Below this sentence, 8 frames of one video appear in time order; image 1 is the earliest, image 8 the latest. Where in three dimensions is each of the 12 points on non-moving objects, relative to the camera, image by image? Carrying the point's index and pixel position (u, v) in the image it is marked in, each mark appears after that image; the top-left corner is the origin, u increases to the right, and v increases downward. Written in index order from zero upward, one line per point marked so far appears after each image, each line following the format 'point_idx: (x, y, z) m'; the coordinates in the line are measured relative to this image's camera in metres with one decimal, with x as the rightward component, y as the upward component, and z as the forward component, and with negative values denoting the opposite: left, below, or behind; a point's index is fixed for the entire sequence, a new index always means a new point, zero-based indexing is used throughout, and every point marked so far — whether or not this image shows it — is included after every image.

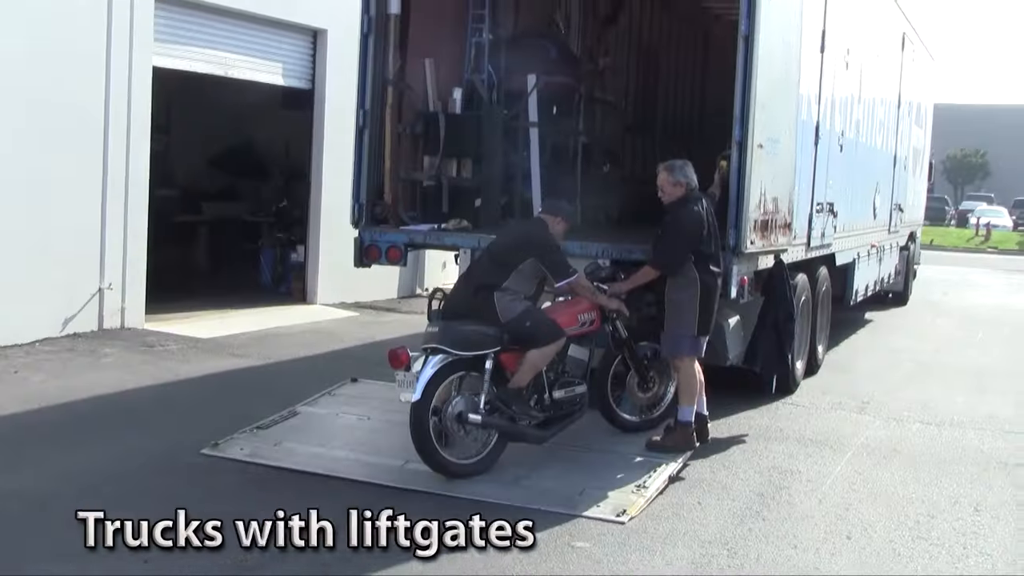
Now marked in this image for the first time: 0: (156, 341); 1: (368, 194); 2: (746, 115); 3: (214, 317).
0: (-3.0, -0.5, +9.2) m
1: (-0.9, +0.6, +7.1) m
2: (+1.3, +1.0, +6.1) m
3: (-3.0, -0.3, +10.9) m
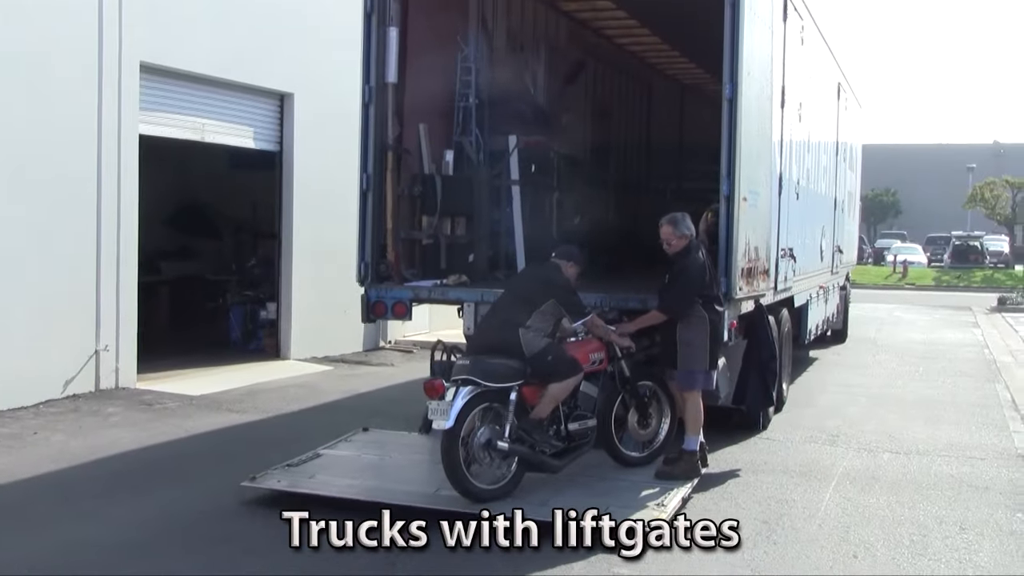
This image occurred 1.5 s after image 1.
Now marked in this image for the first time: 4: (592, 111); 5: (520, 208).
0: (-3.1, -1.0, +9.4) m
1: (-1.0, +0.2, +7.5) m
2: (+1.4, +0.7, +6.7) m
3: (-3.2, -0.9, +11.1) m
4: (+0.9, +1.9, +11.8) m
5: (0.0, +0.6, +8.6) m
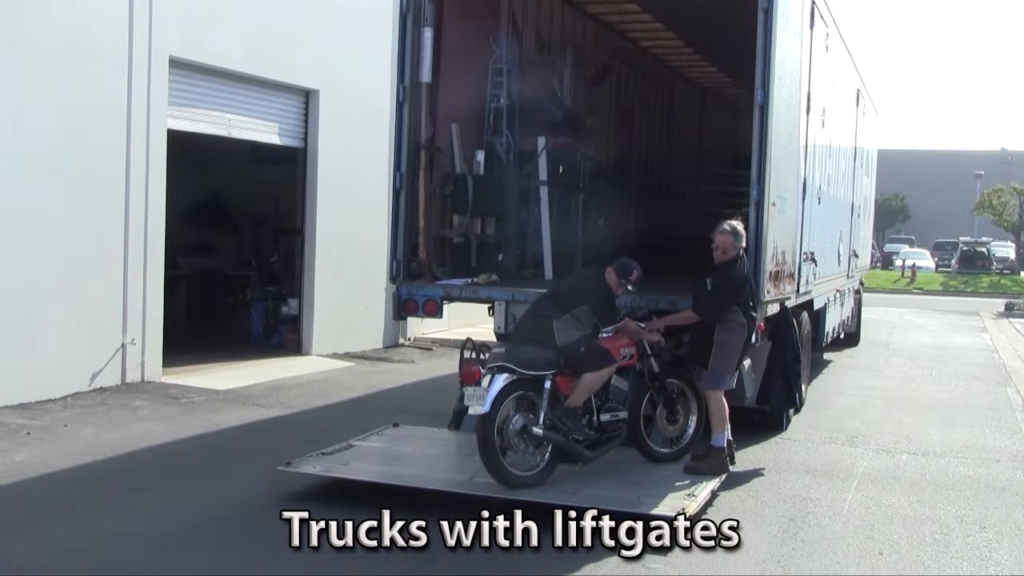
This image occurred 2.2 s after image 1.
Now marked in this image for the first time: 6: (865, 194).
0: (-2.9, -0.9, +9.5) m
1: (-0.8, +0.3, +7.6) m
2: (+1.6, +0.7, +6.8) m
3: (-3.0, -0.8, +11.3) m
4: (+1.1, +1.9, +11.9) m
5: (+0.3, +0.6, +8.7) m
6: (+5.2, +1.4, +16.0) m
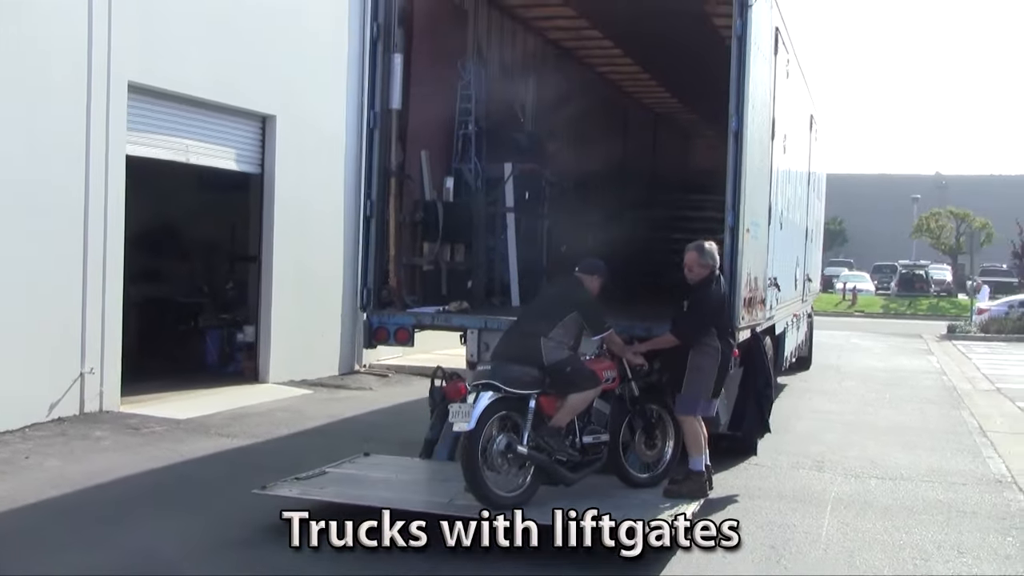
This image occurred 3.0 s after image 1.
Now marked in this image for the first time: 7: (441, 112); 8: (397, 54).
0: (-3.2, -1.2, +9.3) m
1: (-1.0, +0.1, +7.5) m
2: (+1.4, +0.5, +6.8) m
3: (-3.4, -1.1, +11.0) m
4: (+0.7, +1.6, +11.9) m
5: (0.0, +0.4, +8.7) m
6: (+4.6, +1.0, +16.2) m
7: (-0.5, +1.4, +8.4) m
8: (-0.8, +1.6, +7.6) m
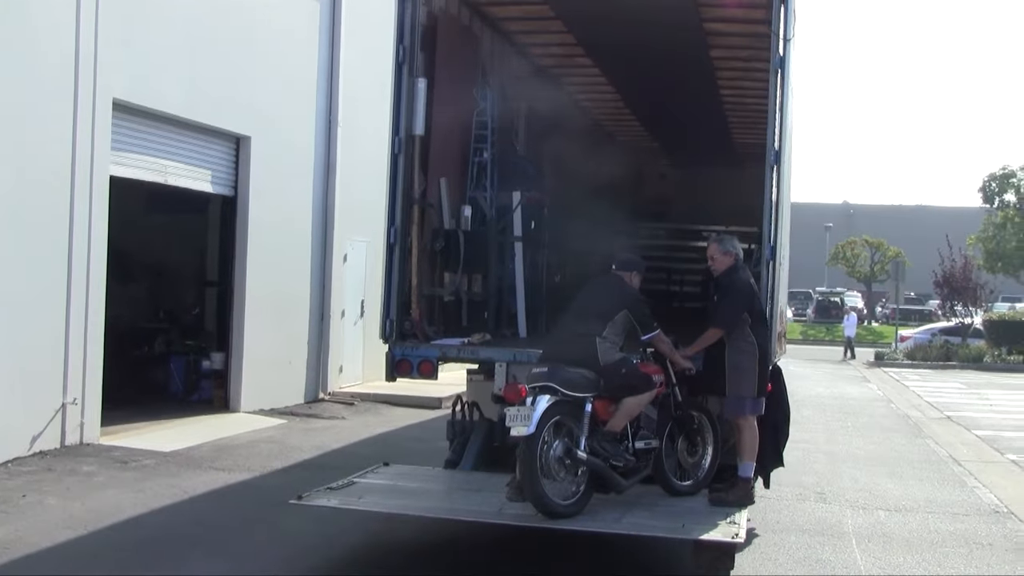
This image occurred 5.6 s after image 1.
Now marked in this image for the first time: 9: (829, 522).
0: (-3.2, -1.4, +8.9) m
1: (-0.8, -0.1, +7.4) m
2: (+1.7, +0.3, +6.9) m
3: (-3.5, -1.4, +10.6) m
4: (+0.5, +1.3, +11.9) m
5: (+0.1, +0.2, +8.6) m
6: (+4.0, +0.6, +16.4) m
7: (-0.4, +1.1, +8.3) m
8: (-0.6, +1.4, +7.5) m
9: (+2.3, -1.7, +7.9) m
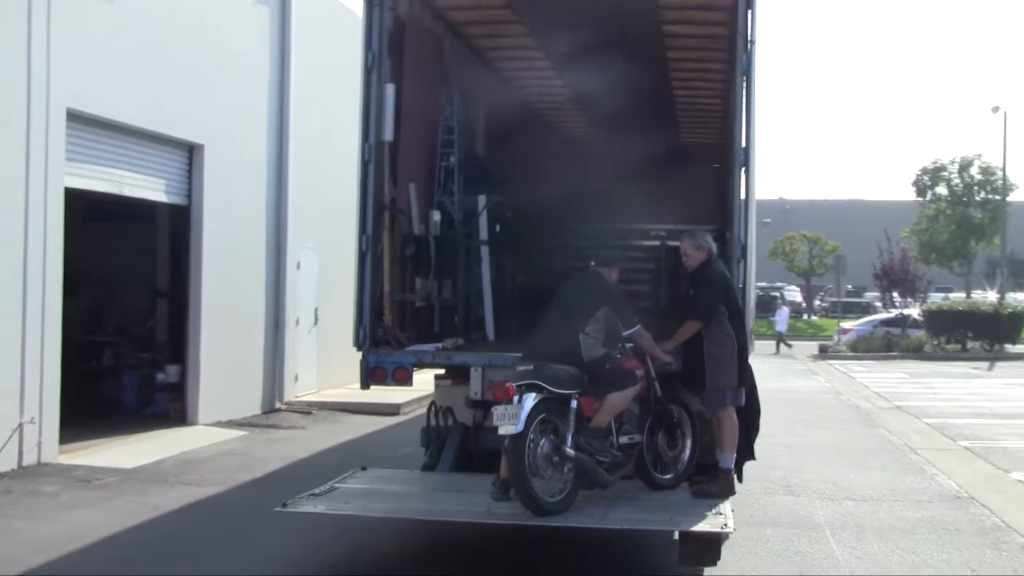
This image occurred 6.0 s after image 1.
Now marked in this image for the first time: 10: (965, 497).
0: (-3.4, -1.5, +8.7) m
1: (-1.0, -0.2, +7.3) m
2: (+1.5, +0.3, +7.0) m
3: (-3.8, -1.5, +10.4) m
4: (0.0, +1.3, +11.9) m
5: (-0.2, +0.1, +8.6) m
6: (+3.3, +0.6, +16.7) m
7: (-0.7, +1.1, +8.3) m
8: (-0.9, +1.4, +7.5) m
9: (+2.2, -1.7, +8.1) m
10: (+3.7, -1.7, +8.8) m
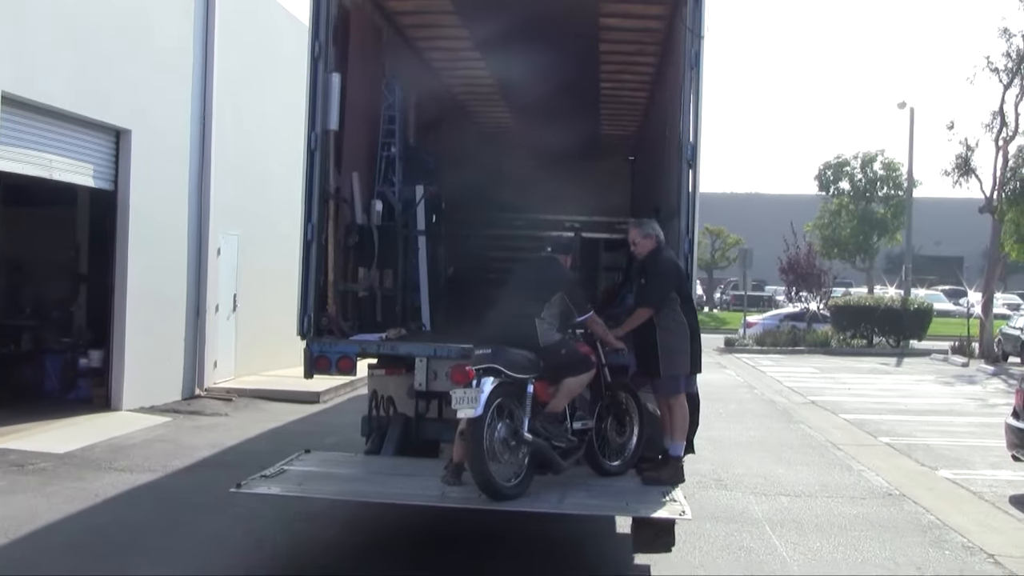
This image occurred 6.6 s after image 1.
0: (-3.9, -1.4, +8.3) m
1: (-1.3, -0.1, +7.1) m
2: (+1.2, +0.4, +6.9) m
3: (-4.5, -1.3, +10.0) m
4: (-0.6, +1.4, +11.8) m
5: (-0.6, +0.2, +8.4) m
6: (+2.2, +0.7, +16.8) m
7: (-1.1, +1.2, +8.1) m
8: (-1.2, +1.5, +7.2) m
9: (+1.7, -1.7, +8.1) m
10: (+3.2, -1.7, +9.0) m
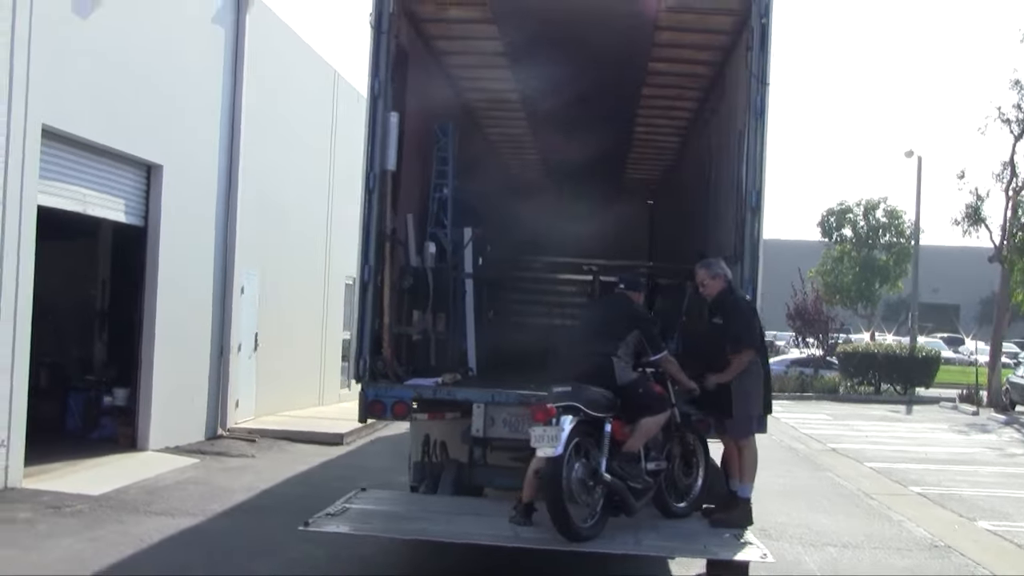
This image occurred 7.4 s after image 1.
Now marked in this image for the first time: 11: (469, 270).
0: (-3.5, -1.7, +8.2) m
1: (-0.9, -0.4, +7.1) m
2: (+1.6, 0.0, +6.9) m
3: (-4.1, -1.7, +9.8) m
4: (-0.3, +0.9, +11.8) m
5: (-0.2, -0.1, +8.4) m
6: (+2.5, 0.0, +16.8) m
7: (-0.7, +0.9, +8.1) m
8: (-0.8, +1.2, +7.2) m
9: (+2.1, -2.0, +8.0) m
10: (+3.5, -2.1, +8.9) m
11: (-0.3, +0.1, +8.4) m
